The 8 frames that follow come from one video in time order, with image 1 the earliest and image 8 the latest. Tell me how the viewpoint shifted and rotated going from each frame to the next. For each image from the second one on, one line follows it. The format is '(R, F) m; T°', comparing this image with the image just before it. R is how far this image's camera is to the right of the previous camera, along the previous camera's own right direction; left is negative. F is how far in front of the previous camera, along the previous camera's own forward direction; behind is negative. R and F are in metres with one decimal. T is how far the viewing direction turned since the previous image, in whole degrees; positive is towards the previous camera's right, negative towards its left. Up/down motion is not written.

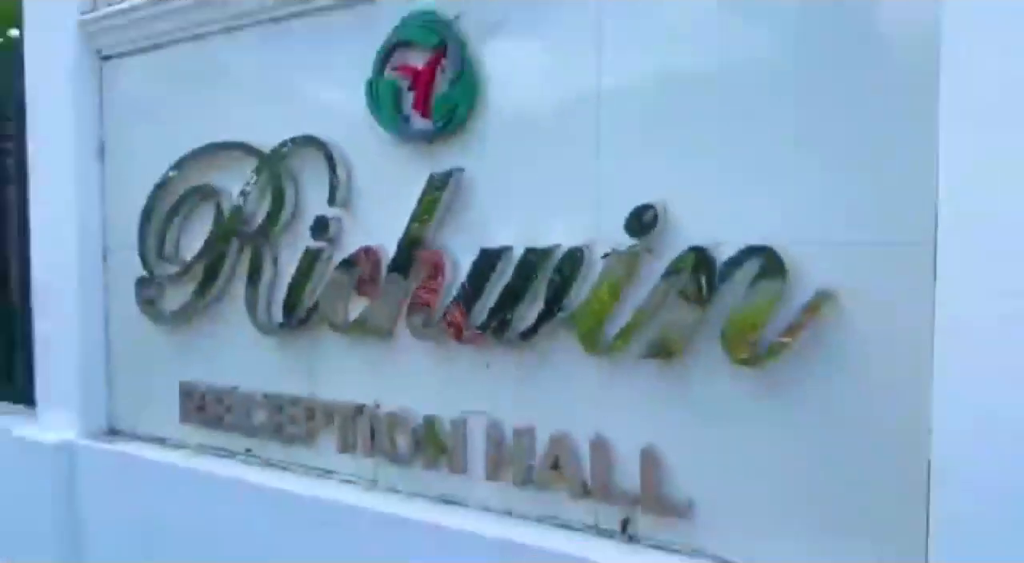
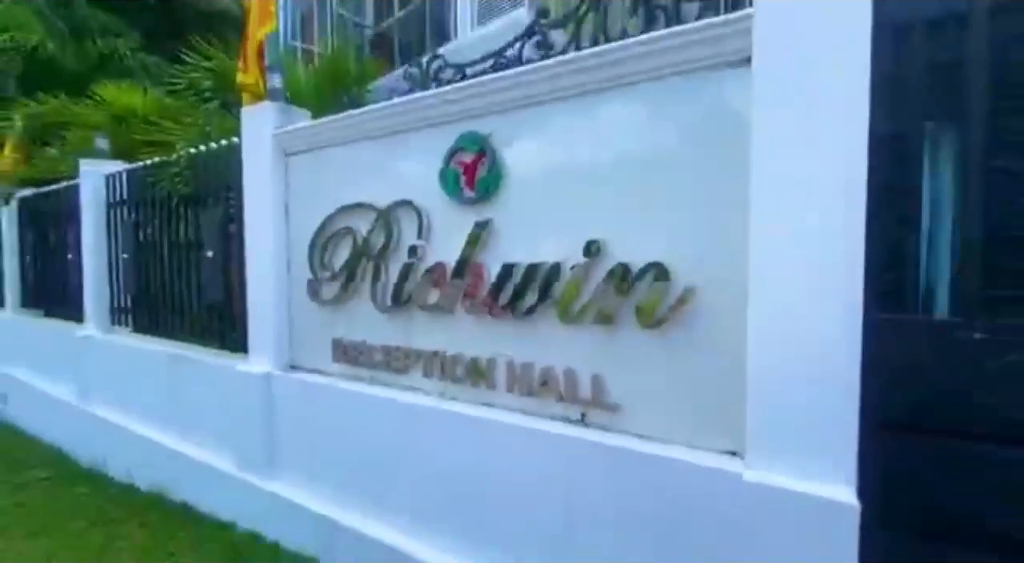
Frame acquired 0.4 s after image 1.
(+0.4, -1.0) m; -10°
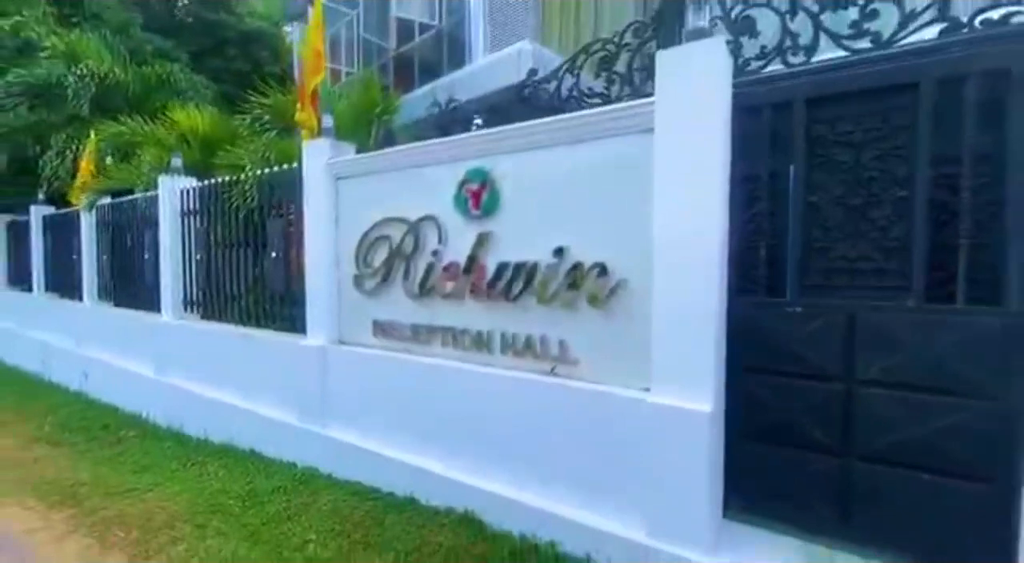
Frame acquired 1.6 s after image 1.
(+0.2, -1.0) m; -2°
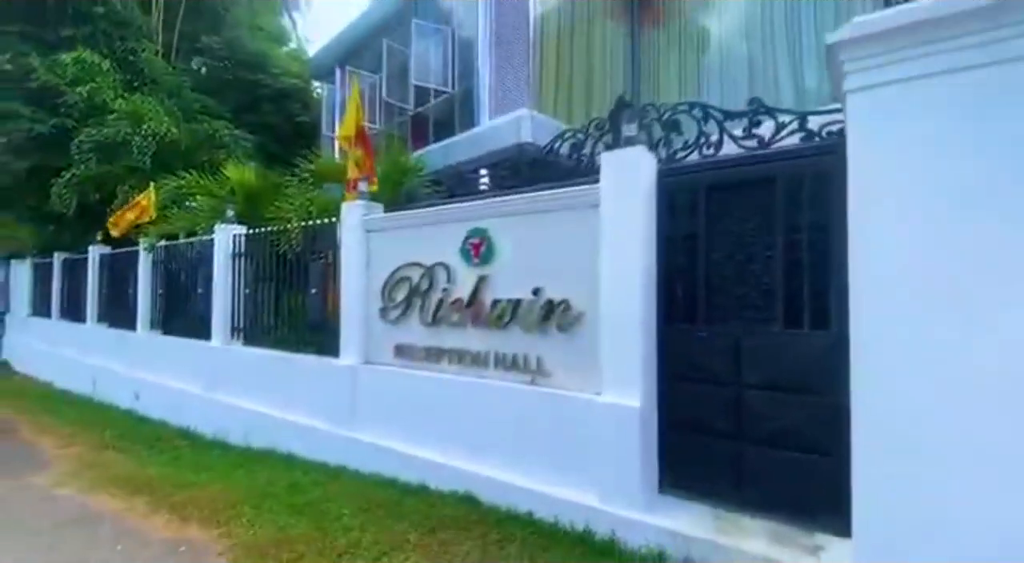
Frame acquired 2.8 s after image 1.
(+0.2, -1.0) m; -1°
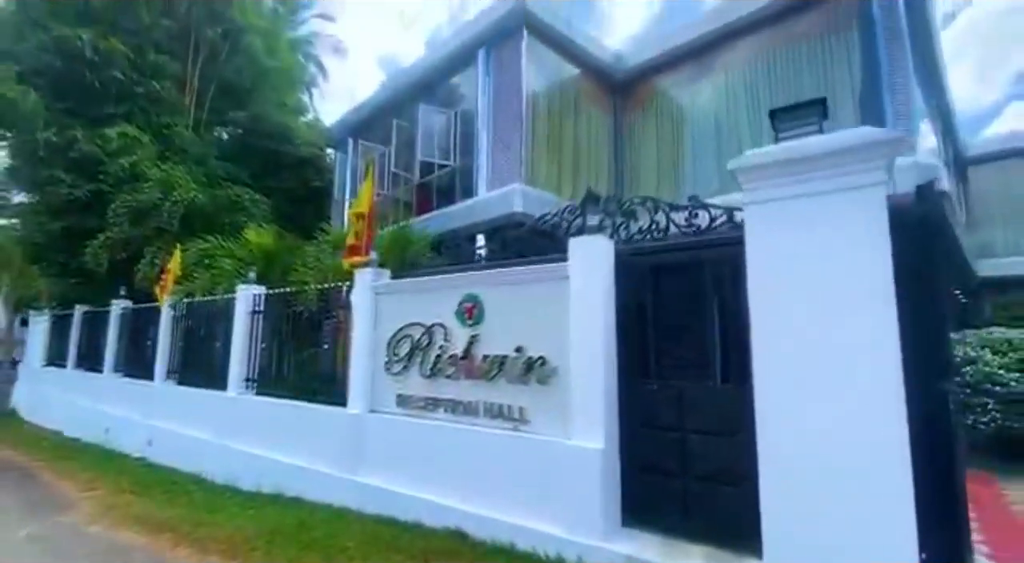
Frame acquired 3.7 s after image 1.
(+0.1, -0.8) m; 0°
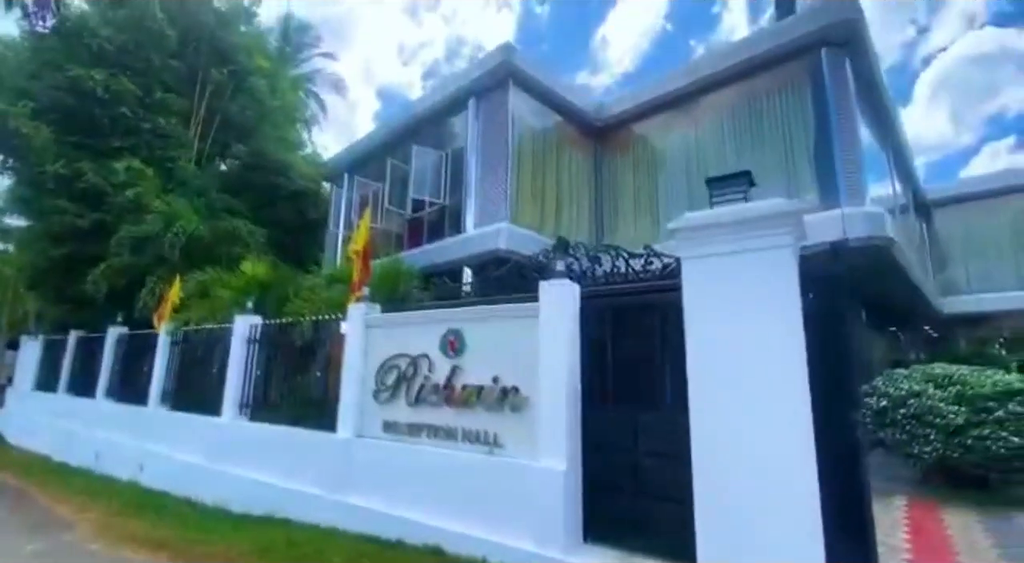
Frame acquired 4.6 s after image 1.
(+0.2, -0.6) m; +1°
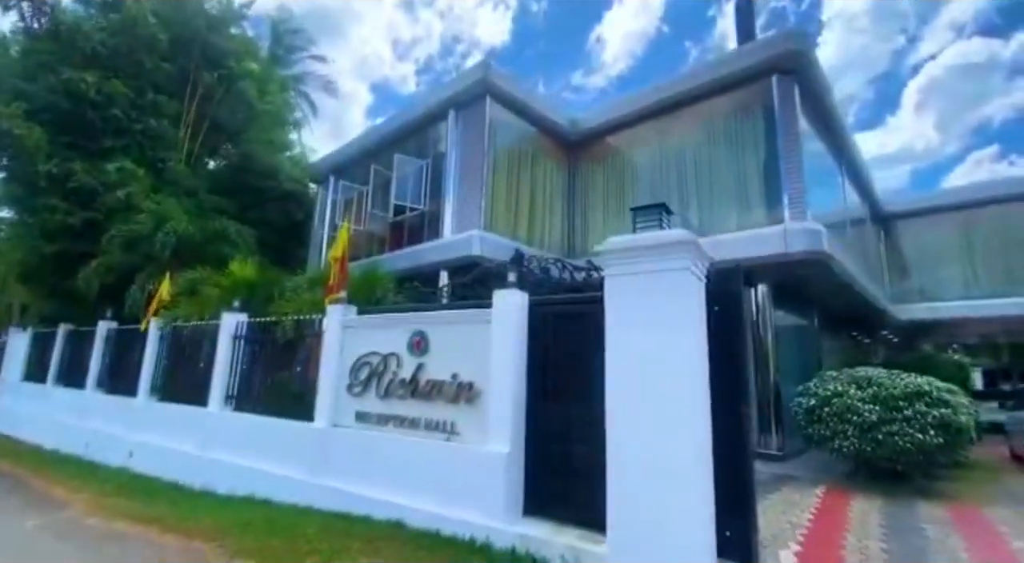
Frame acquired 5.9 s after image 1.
(+0.4, -0.8) m; +1°
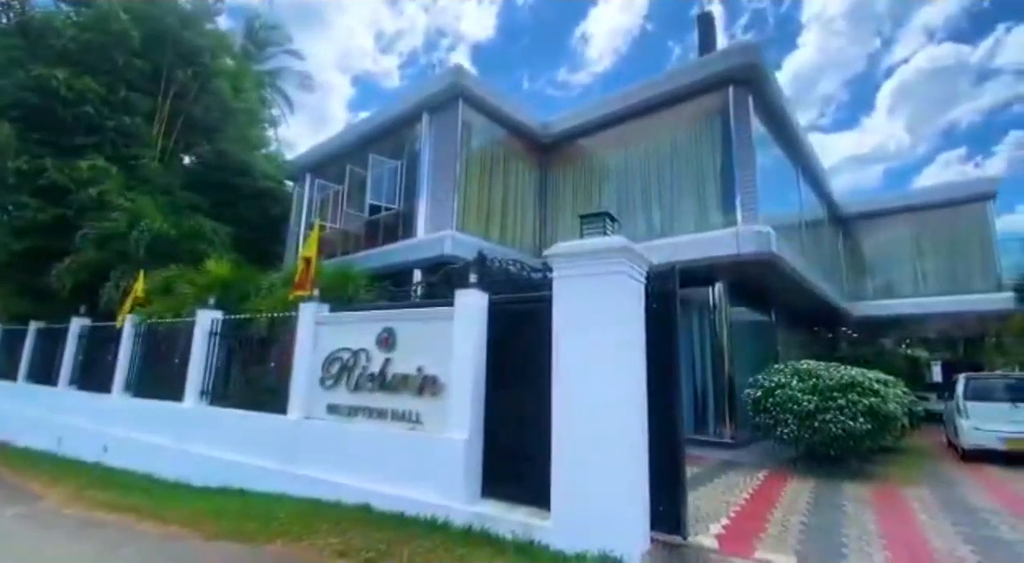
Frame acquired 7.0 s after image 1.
(+0.3, -0.5) m; +2°
